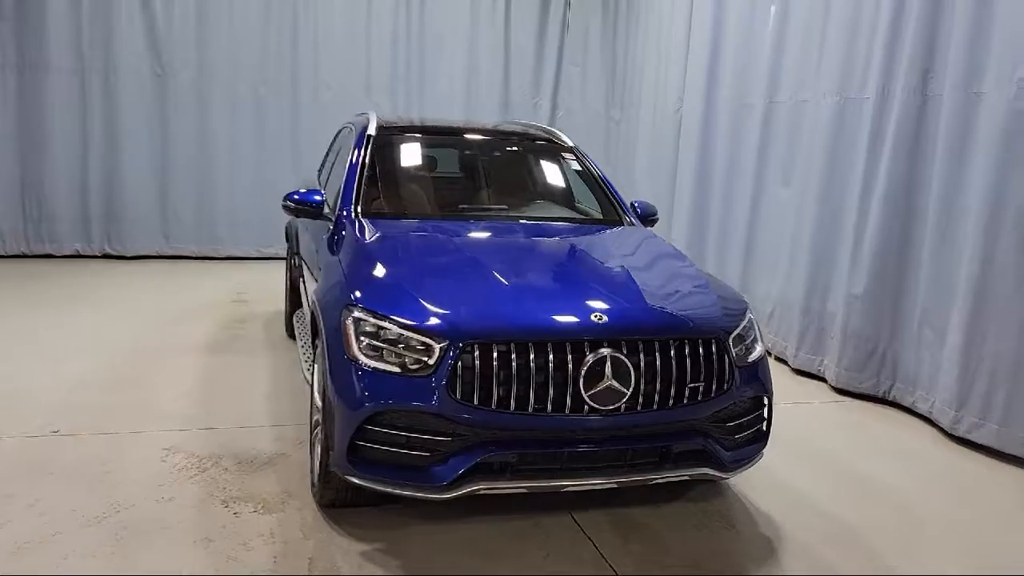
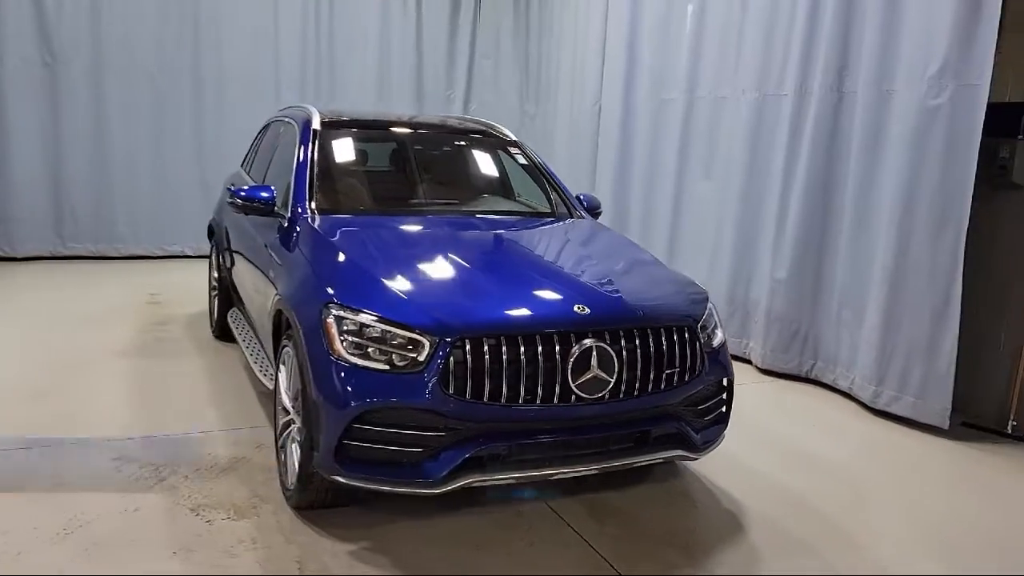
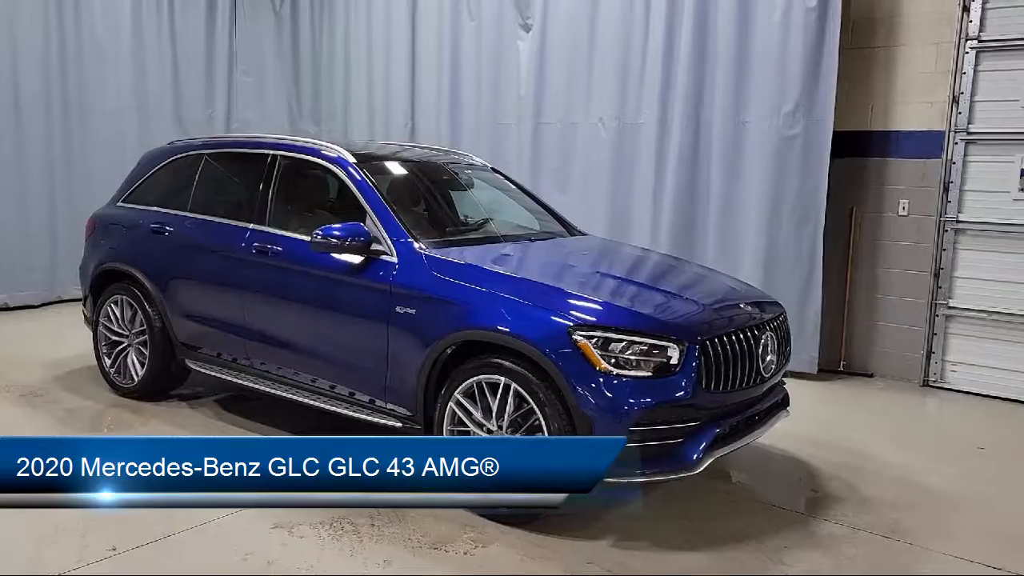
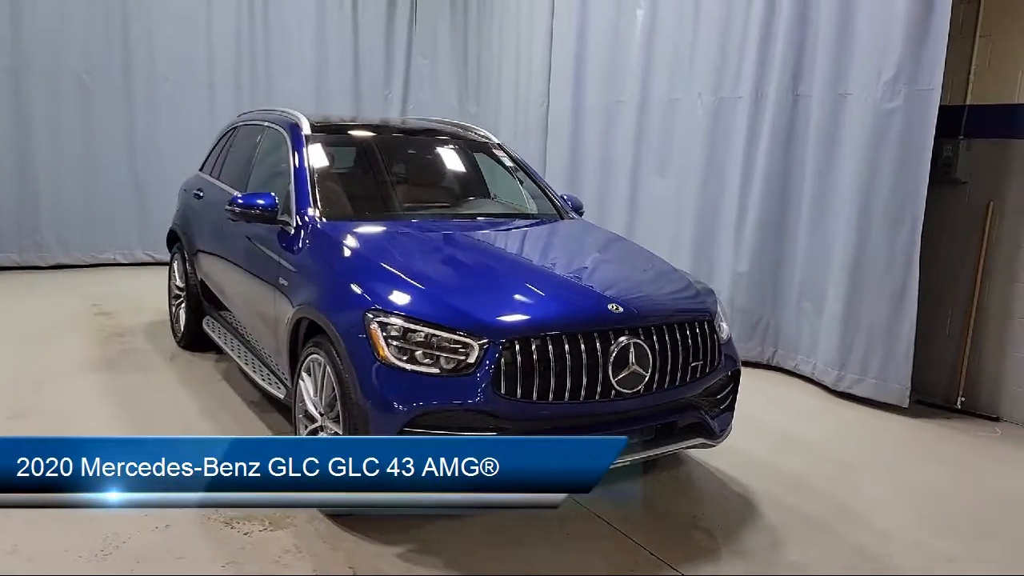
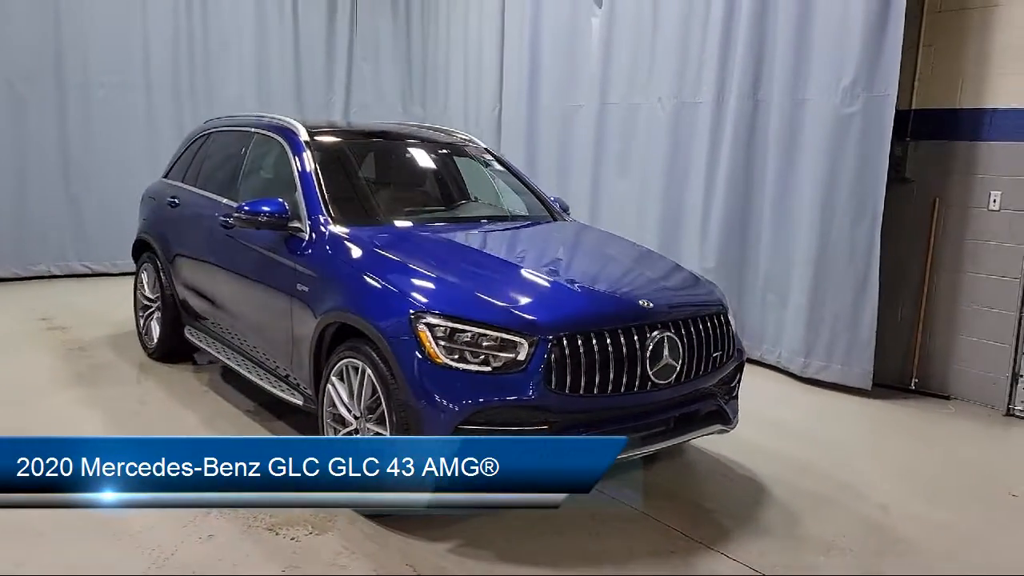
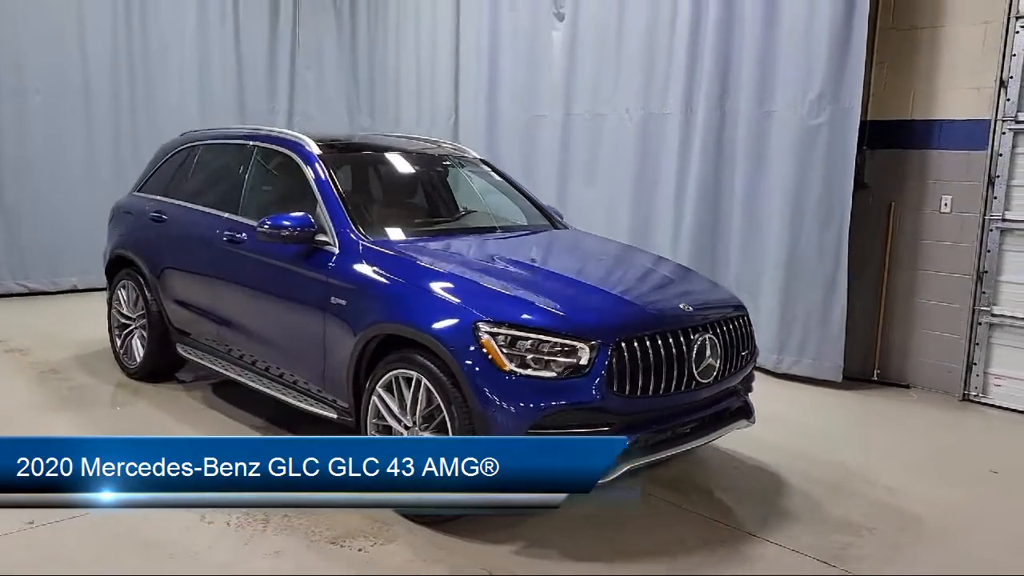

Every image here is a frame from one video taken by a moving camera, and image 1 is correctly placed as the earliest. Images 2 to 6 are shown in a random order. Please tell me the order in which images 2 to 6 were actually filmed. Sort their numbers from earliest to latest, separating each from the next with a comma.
2, 4, 5, 6, 3
